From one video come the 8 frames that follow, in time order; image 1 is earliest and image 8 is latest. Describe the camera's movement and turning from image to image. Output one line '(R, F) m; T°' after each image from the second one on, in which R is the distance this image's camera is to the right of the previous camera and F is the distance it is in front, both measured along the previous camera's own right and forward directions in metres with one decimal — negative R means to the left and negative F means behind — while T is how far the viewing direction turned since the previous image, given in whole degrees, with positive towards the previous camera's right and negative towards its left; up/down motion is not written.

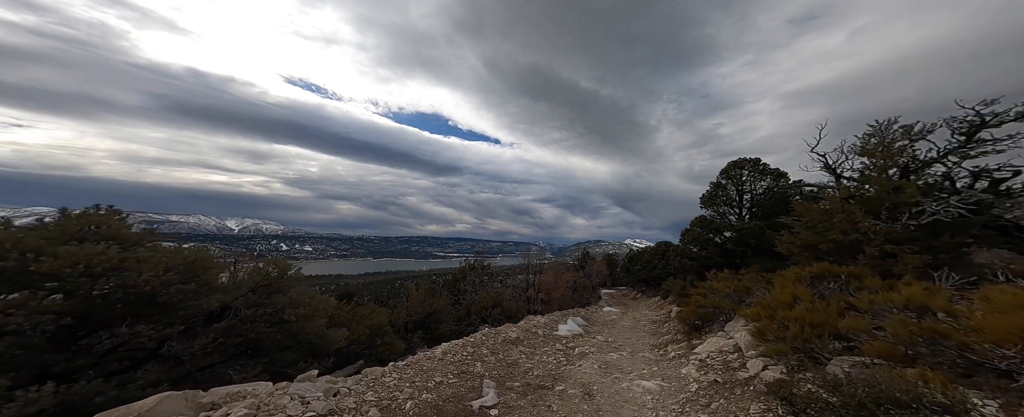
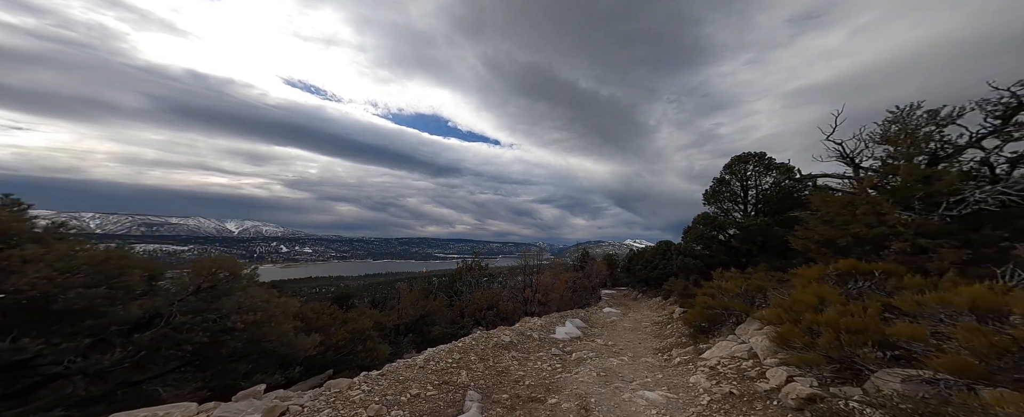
(+0.2, +0.7) m; 0°
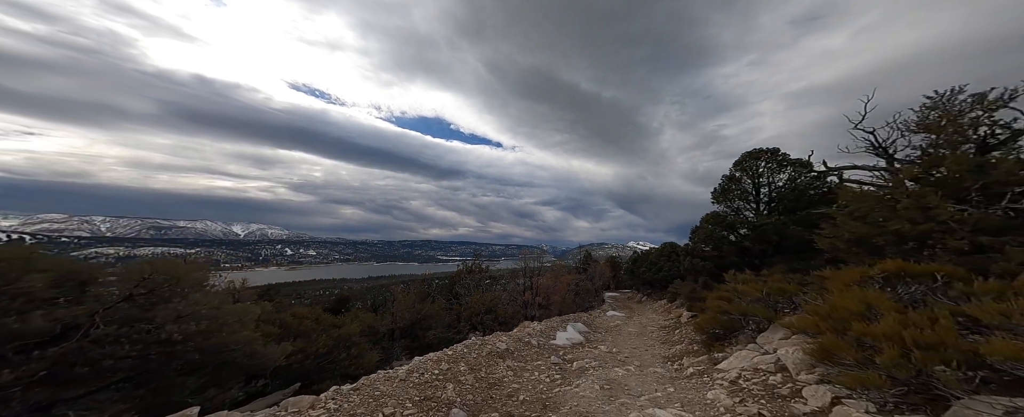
(+0.2, +0.7) m; -1°
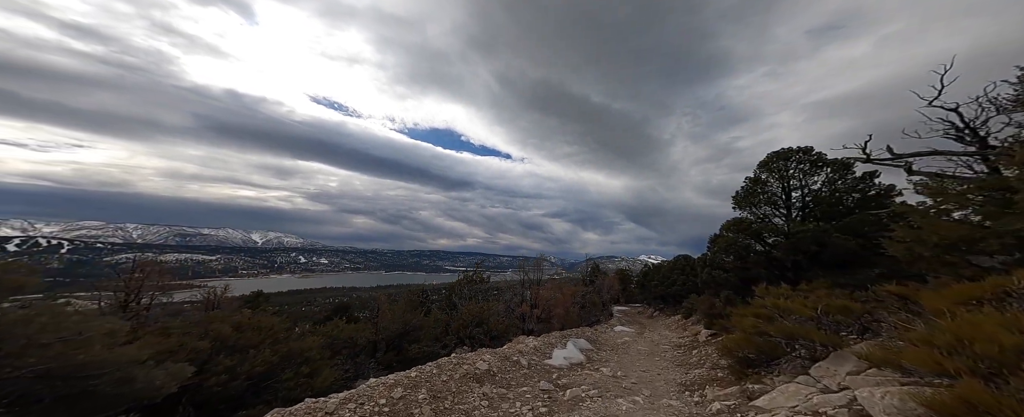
(+0.6, +1.3) m; -2°
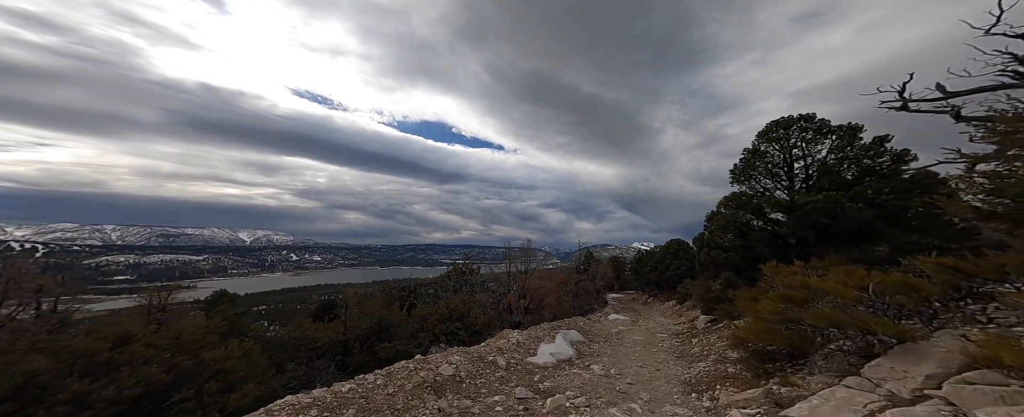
(+0.5, +1.3) m; +1°
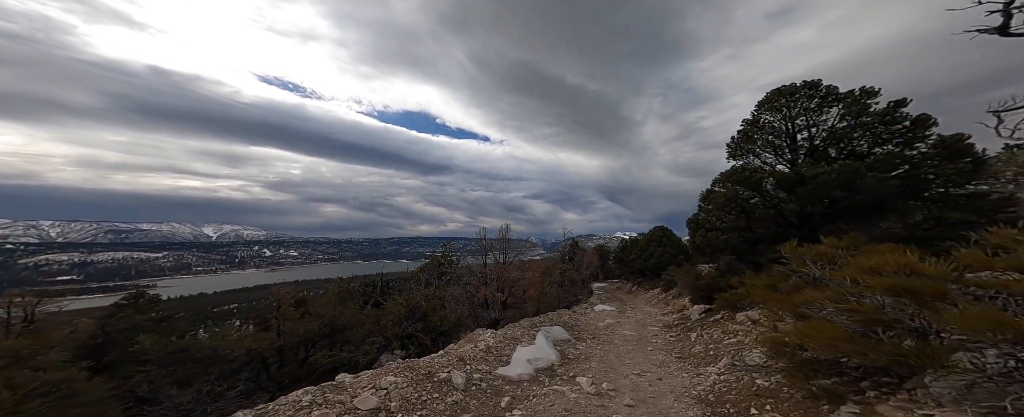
(+0.4, +1.8) m; +3°
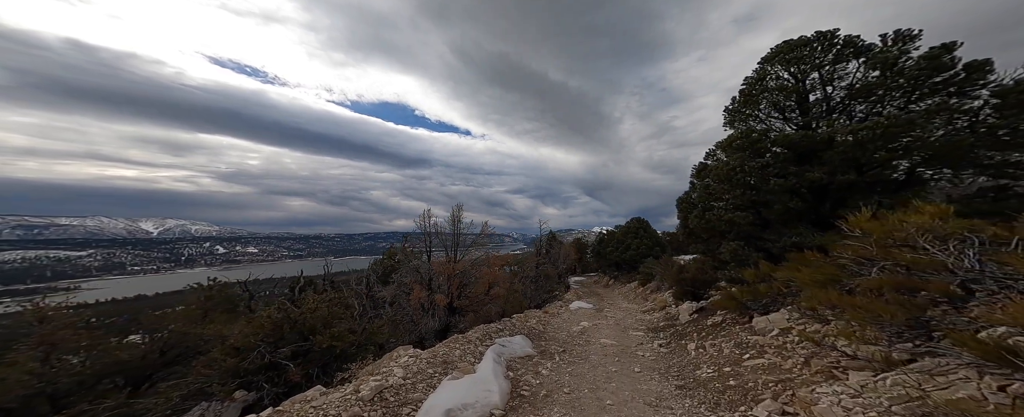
(+0.9, +2.8) m; +4°
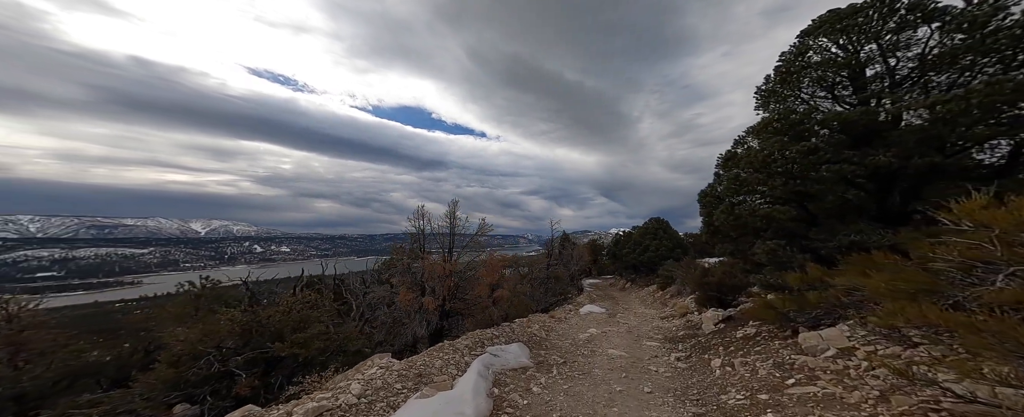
(+0.5, +1.0) m; -3°
